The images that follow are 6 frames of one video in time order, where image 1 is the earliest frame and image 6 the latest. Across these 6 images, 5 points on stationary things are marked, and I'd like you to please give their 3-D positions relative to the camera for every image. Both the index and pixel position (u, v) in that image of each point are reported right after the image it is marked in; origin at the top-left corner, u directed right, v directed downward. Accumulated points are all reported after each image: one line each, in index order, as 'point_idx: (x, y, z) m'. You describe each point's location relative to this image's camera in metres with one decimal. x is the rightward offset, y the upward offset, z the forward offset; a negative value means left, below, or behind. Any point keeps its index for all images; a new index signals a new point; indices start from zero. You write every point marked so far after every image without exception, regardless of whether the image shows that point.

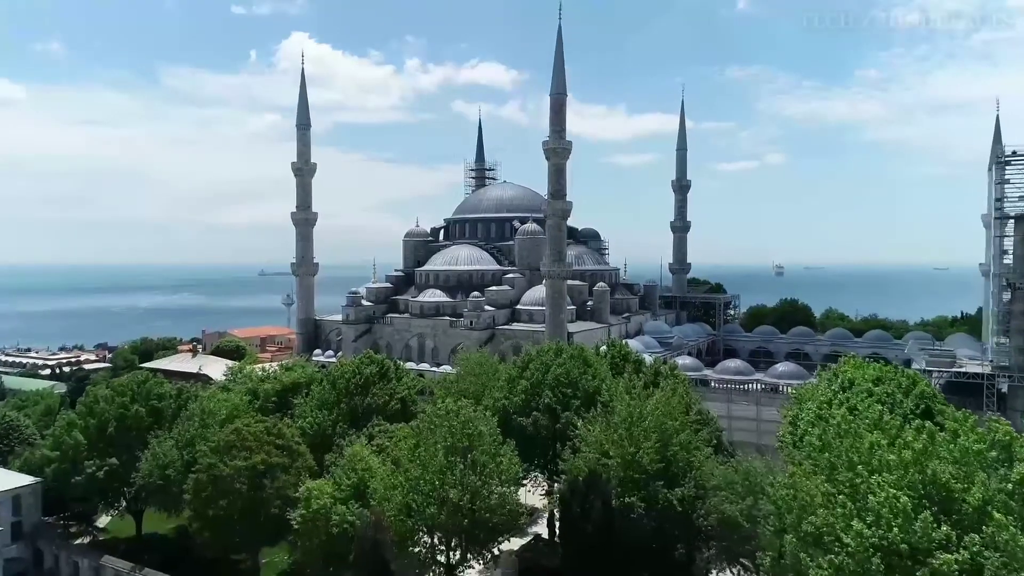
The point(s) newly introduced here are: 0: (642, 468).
0: (+4.2, -5.9, +19.5) m
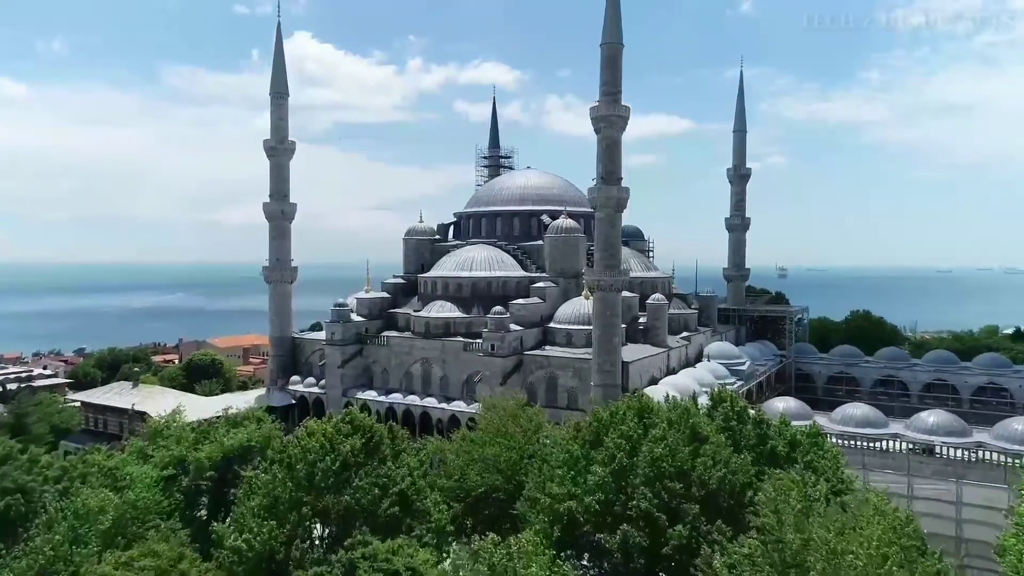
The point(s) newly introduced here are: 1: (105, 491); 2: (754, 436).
0: (+6.0, -6.6, +9.9) m
1: (-11.4, -5.7, +16.9) m
2: (+7.1, -4.3, +17.5) m
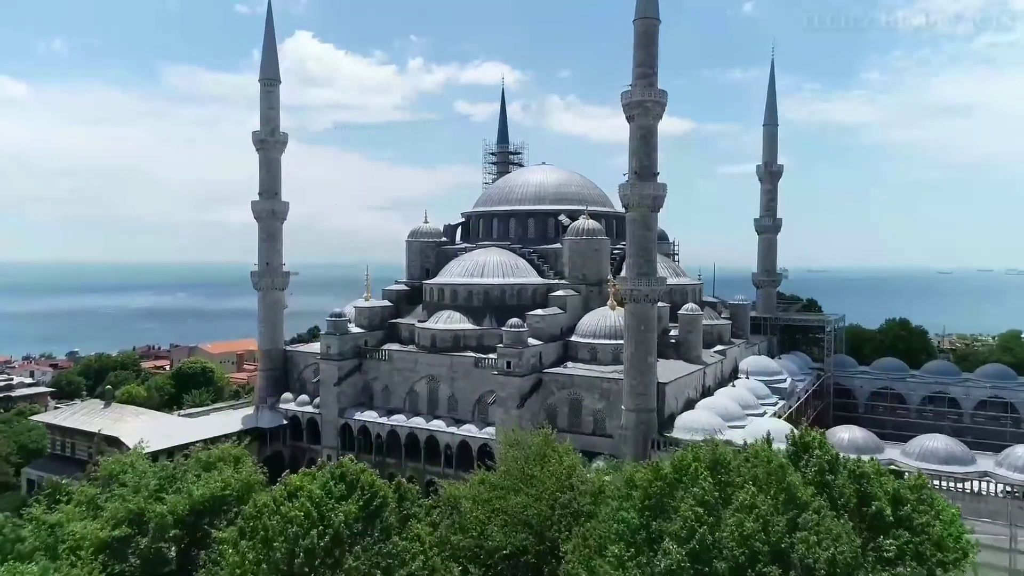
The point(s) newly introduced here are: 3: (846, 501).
0: (+6.8, -7.0, +6.2) m
1: (-10.6, -6.1, +13.3) m
2: (+7.9, -4.8, +13.9) m
3: (+7.7, -4.9, +13.8) m
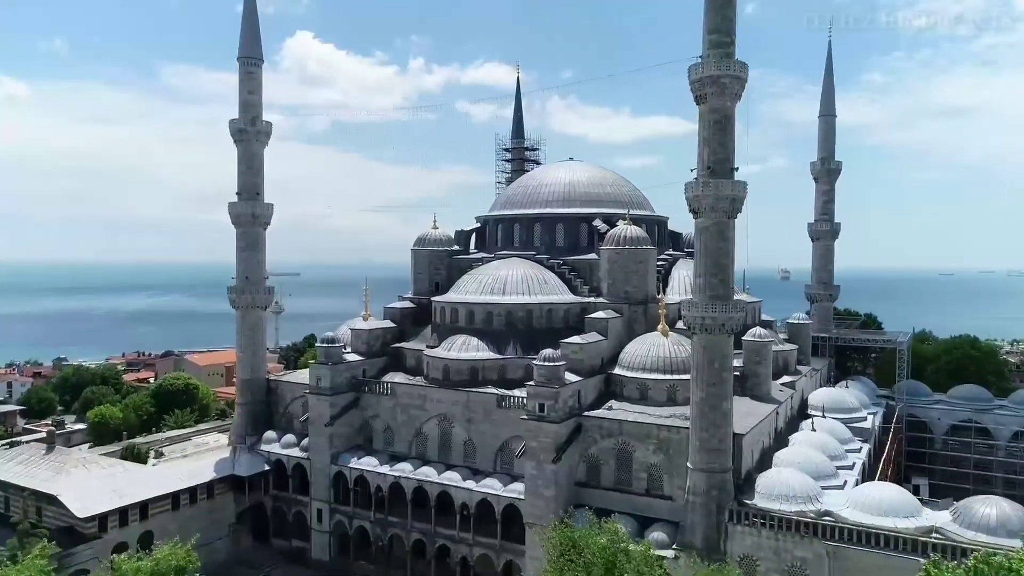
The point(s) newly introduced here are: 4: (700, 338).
0: (+8.0, -7.9, +0.8) m
1: (-9.3, -6.9, +7.8) m
2: (+9.1, -5.6, +8.4) m
3: (+9.0, -5.8, +8.3) m
4: (+6.3, -1.7, +20.0) m
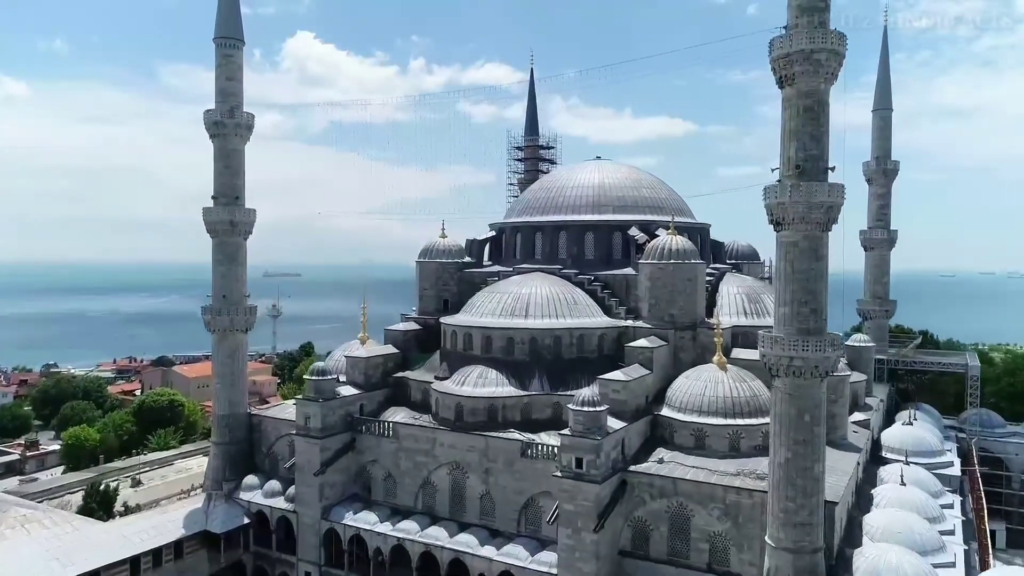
0: (+9.0, -8.7, -3.4) m
1: (-8.4, -7.7, +3.7) m
2: (+10.1, -6.5, +4.3) m
3: (+9.9, -6.6, +4.2) m
4: (+7.2, -2.5, +15.8) m
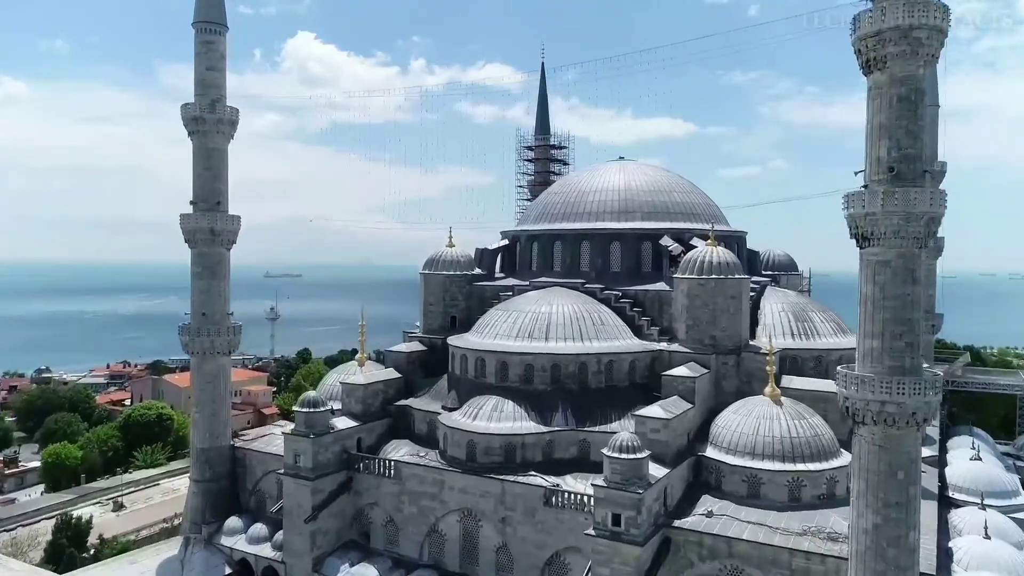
0: (+9.6, -9.3, -6.2) m
1: (-7.8, -8.3, +0.9) m
2: (+10.7, -7.1, +1.5) m
3: (+10.5, -7.2, +1.4) m
4: (+7.8, -3.1, +13.0) m
